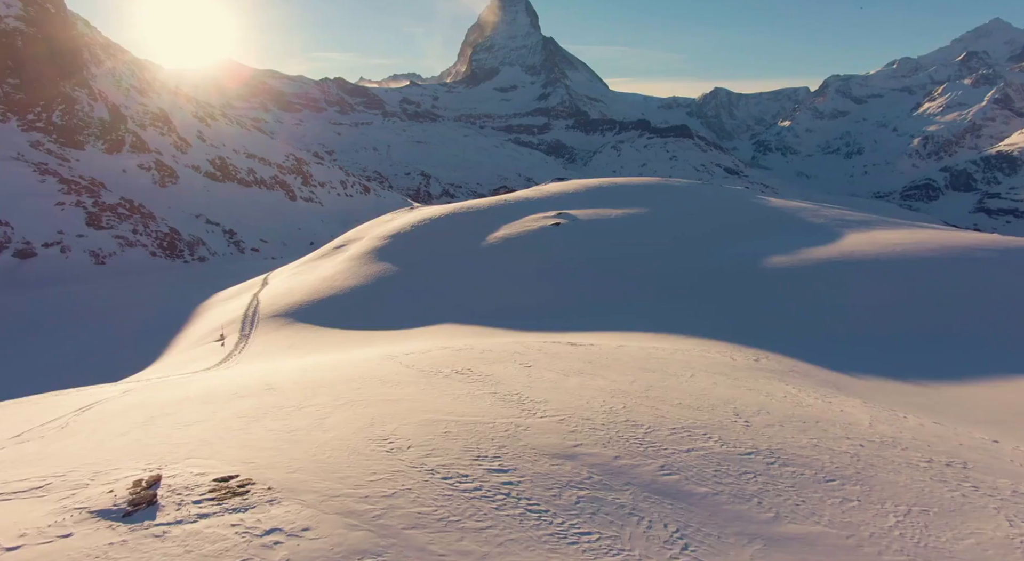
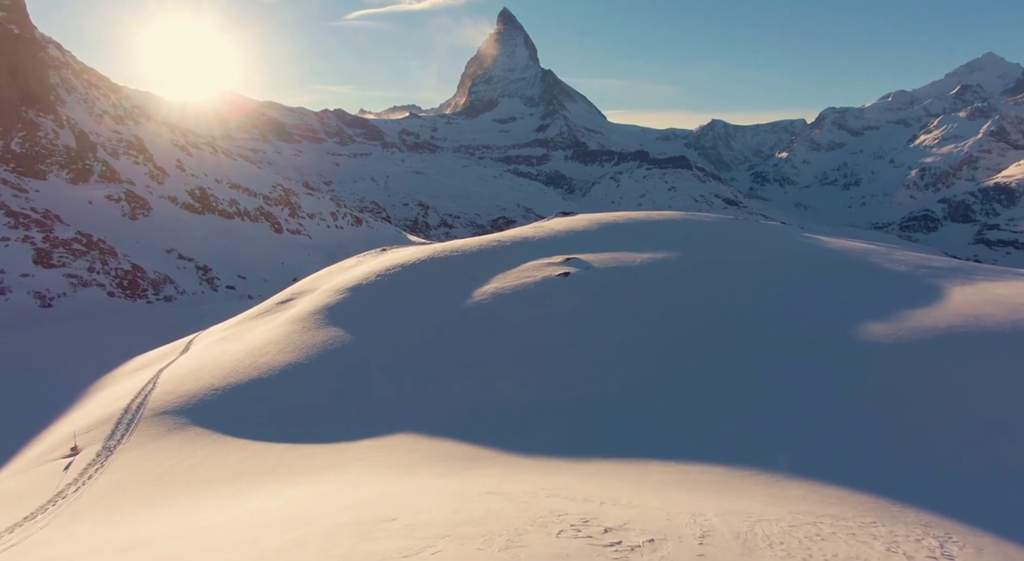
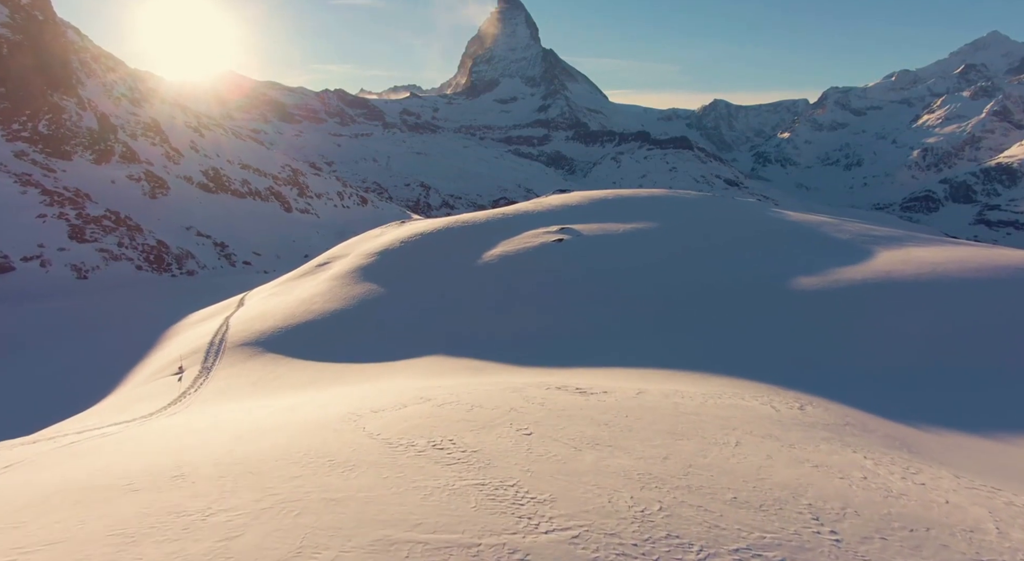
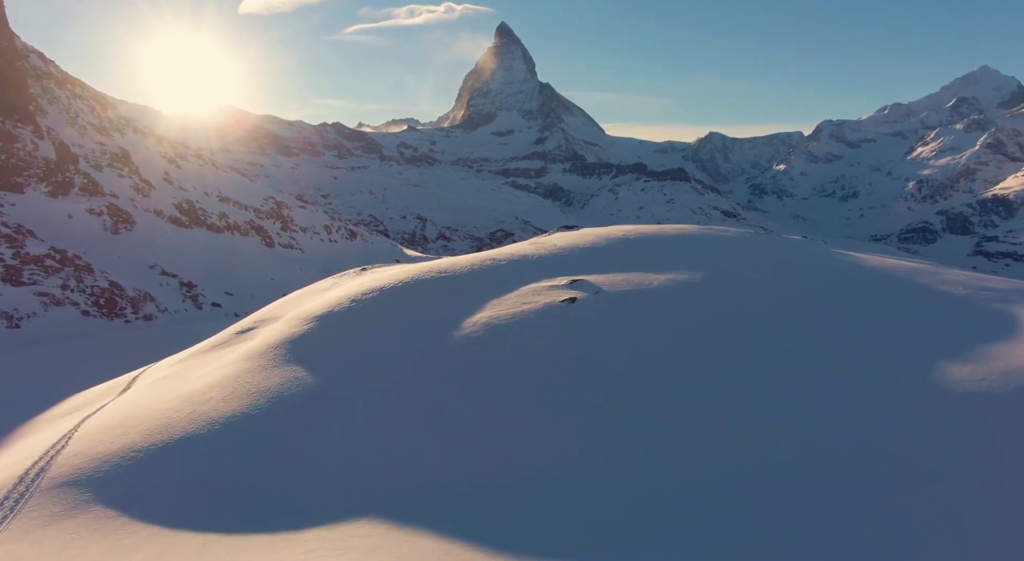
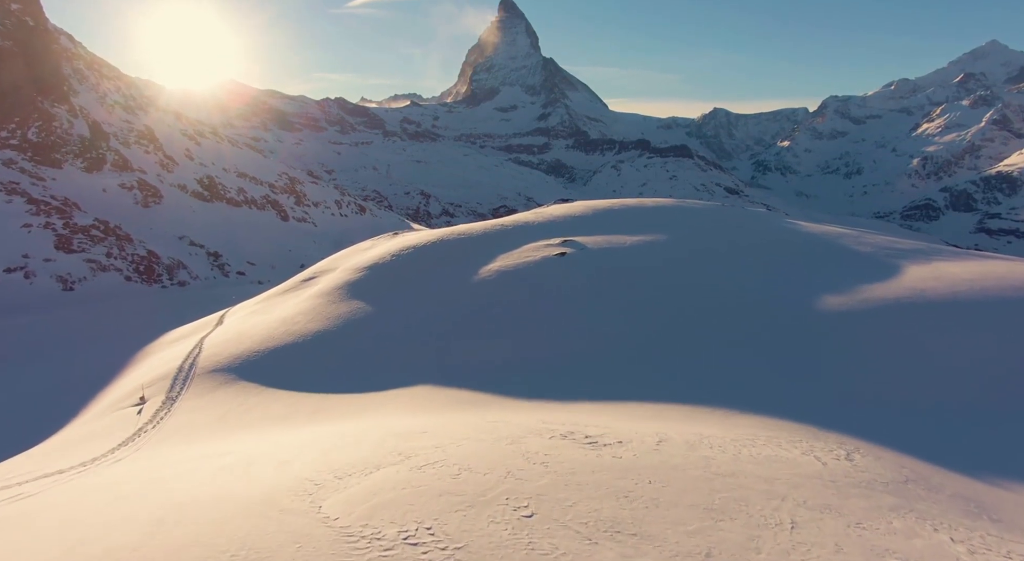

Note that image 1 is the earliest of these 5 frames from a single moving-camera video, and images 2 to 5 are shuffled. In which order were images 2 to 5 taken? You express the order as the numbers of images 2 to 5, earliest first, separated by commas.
3, 5, 2, 4
